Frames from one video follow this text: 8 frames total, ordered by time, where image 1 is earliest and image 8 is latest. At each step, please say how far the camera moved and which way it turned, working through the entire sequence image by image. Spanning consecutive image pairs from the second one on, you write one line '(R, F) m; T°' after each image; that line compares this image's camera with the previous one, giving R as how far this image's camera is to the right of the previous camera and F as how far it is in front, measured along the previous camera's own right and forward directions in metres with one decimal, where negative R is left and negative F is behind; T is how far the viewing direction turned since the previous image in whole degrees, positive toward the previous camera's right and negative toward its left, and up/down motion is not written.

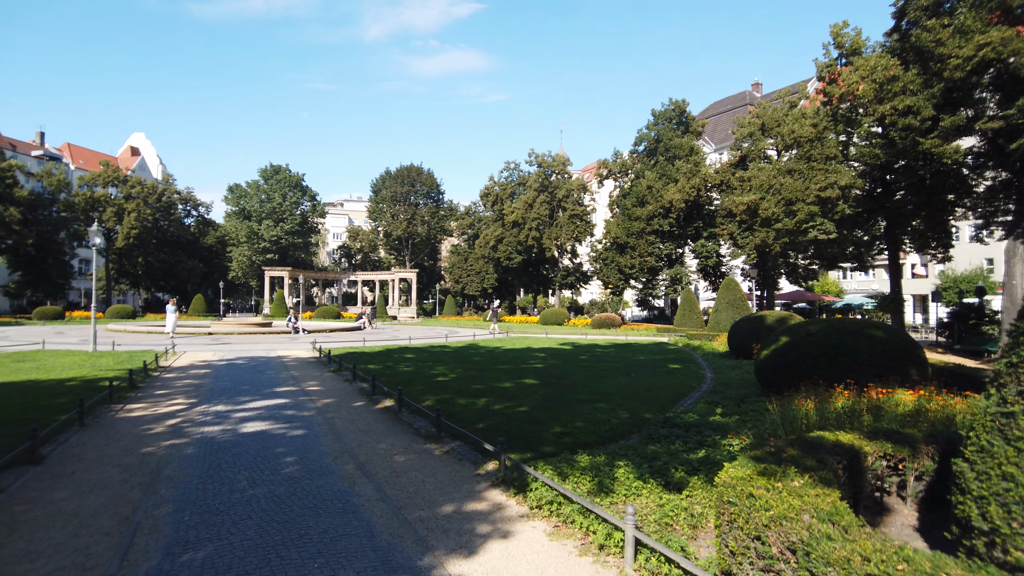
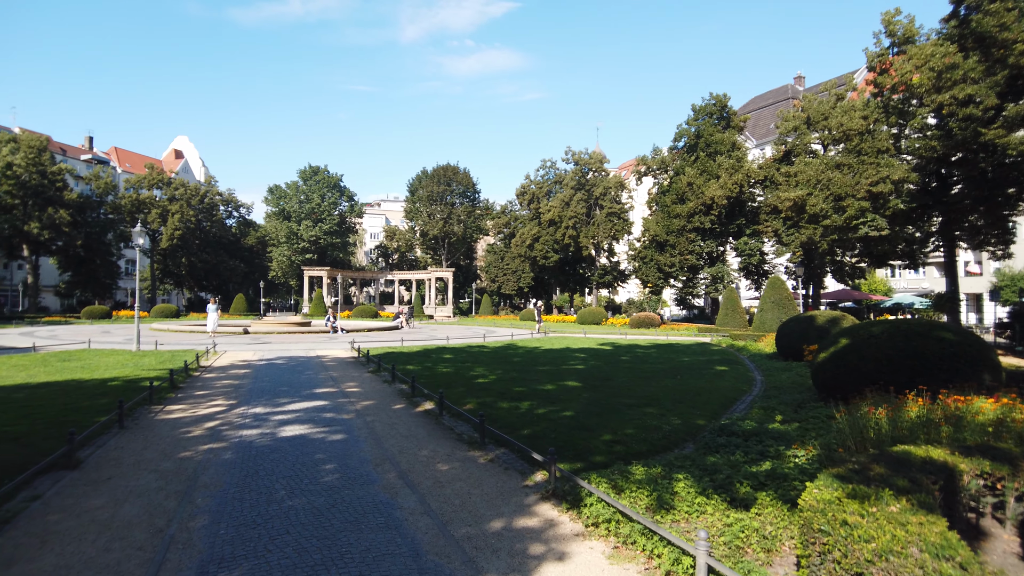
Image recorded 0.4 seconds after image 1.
(-0.1, +0.4) m; -3°
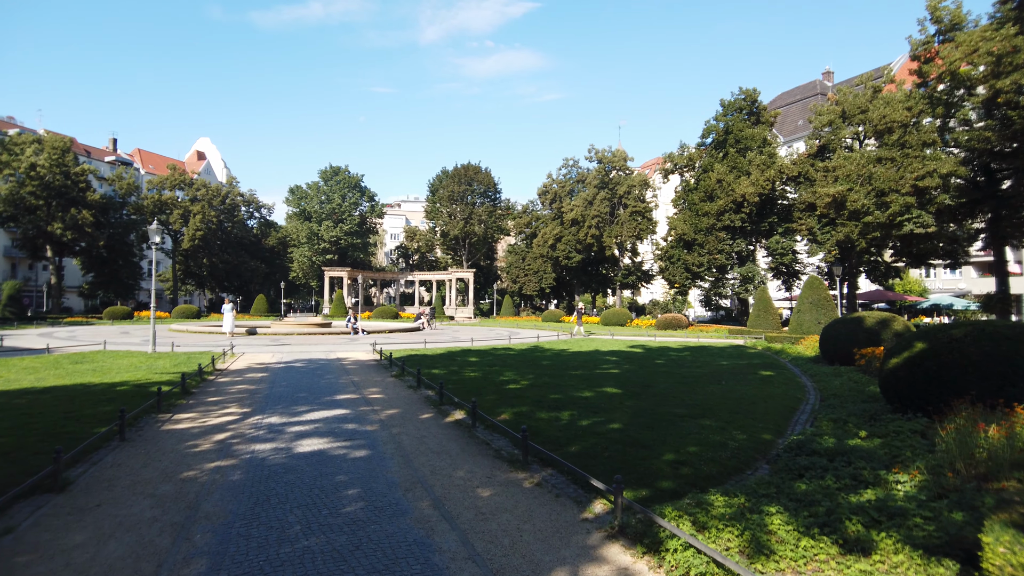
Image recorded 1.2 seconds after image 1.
(-0.3, +0.9) m; -2°
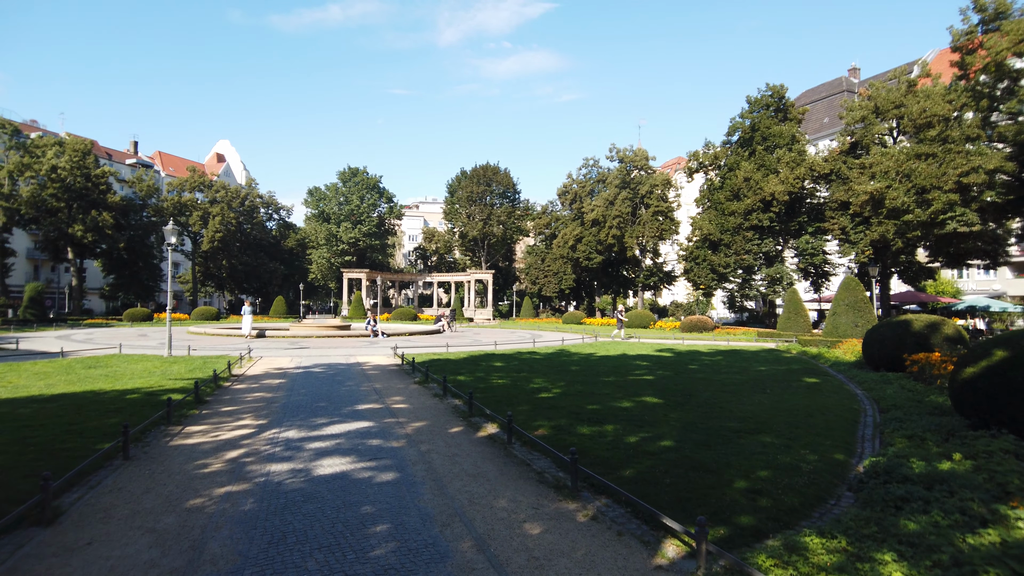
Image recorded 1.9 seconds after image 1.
(-0.2, +0.7) m; -1°
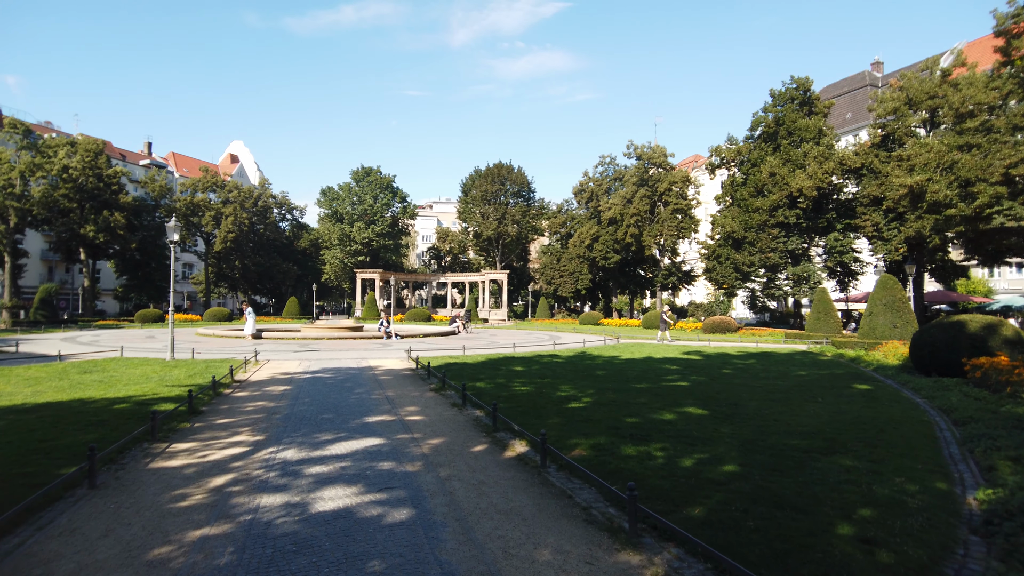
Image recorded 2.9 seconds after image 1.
(-0.2, +1.1) m; -1°
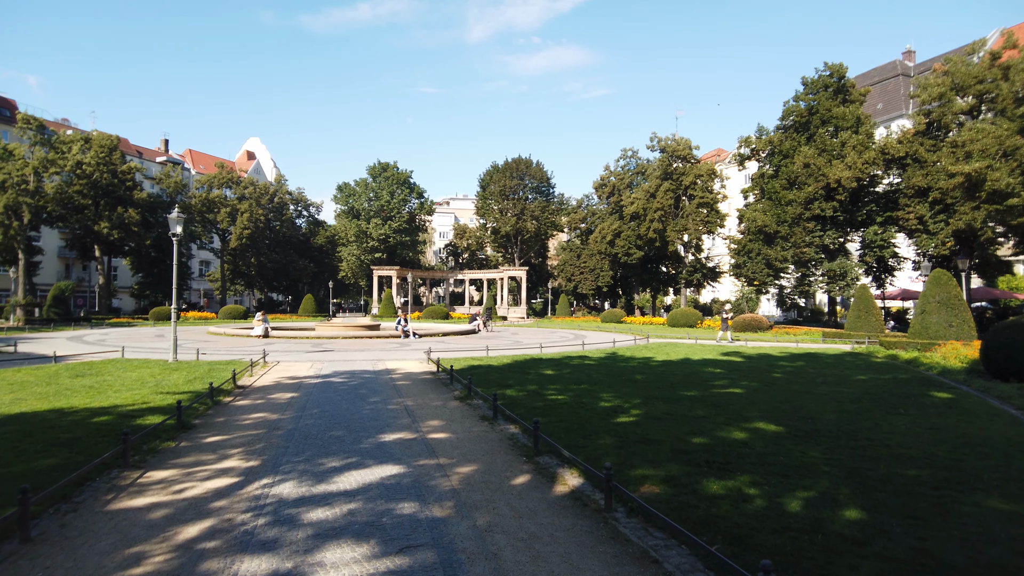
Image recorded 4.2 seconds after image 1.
(-0.3, +1.4) m; -1°
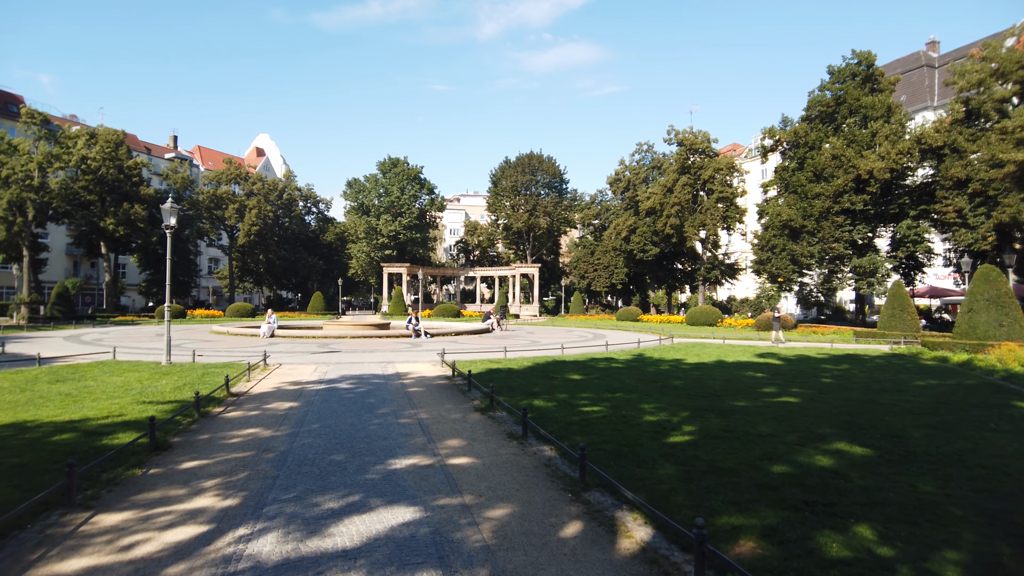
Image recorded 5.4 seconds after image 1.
(-0.3, +1.3) m; -1°
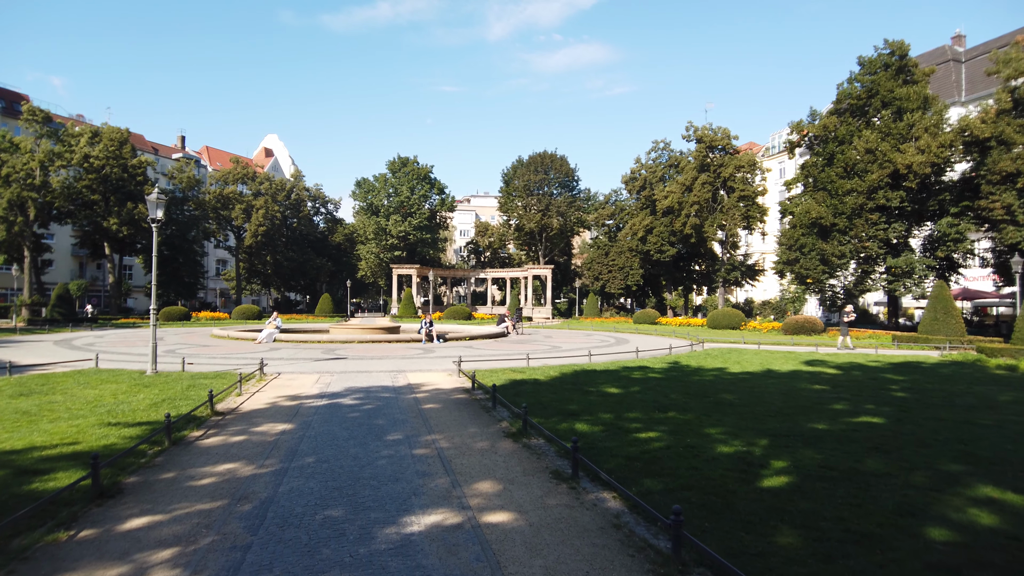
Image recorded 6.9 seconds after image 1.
(-0.3, +1.6) m; -1°
